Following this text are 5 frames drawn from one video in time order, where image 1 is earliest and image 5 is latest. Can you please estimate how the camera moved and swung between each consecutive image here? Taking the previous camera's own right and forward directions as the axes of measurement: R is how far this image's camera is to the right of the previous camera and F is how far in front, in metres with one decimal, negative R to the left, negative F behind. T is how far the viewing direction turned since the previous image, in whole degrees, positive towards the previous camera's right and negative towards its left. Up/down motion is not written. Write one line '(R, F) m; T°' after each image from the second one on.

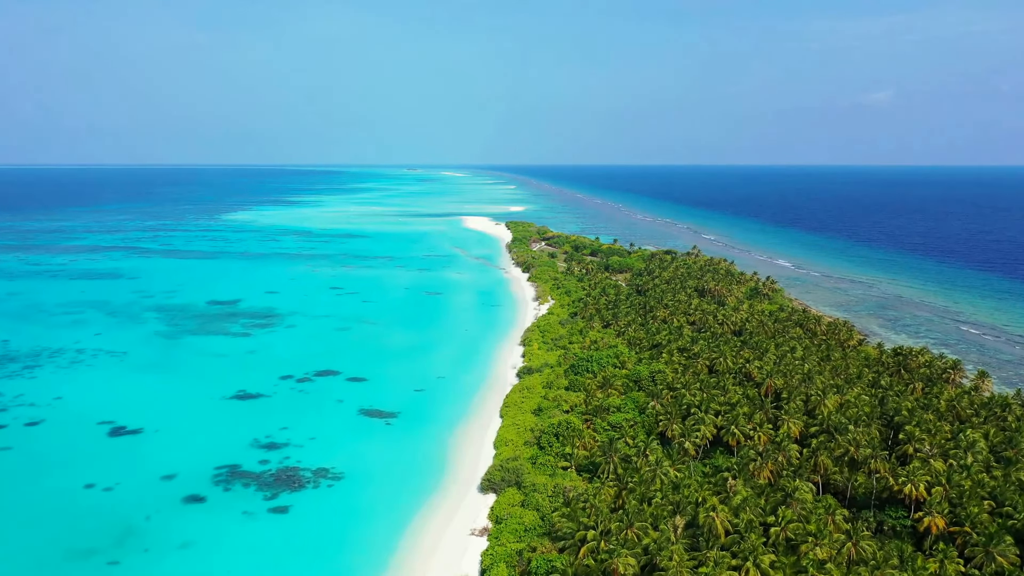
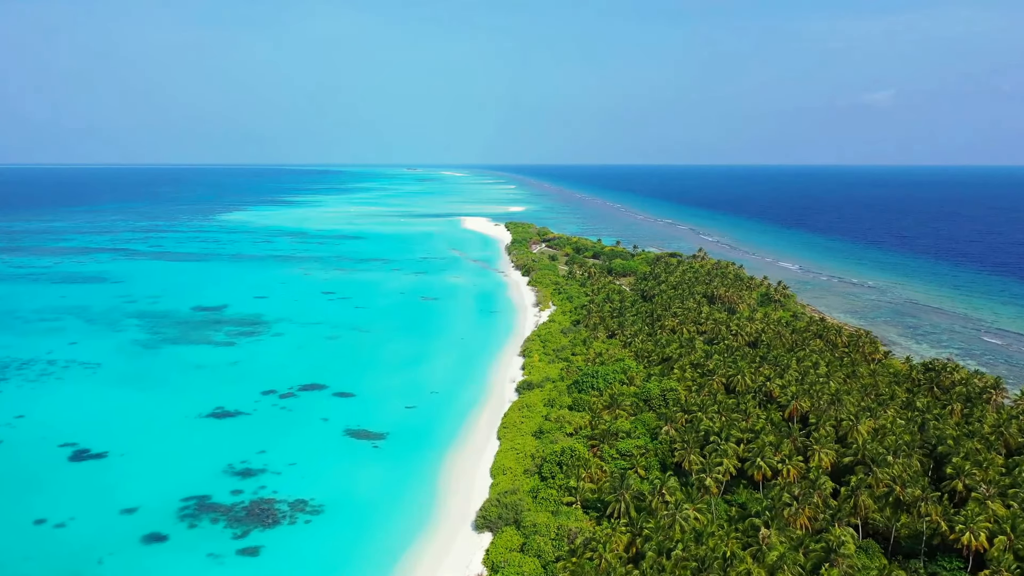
(+0.1, +3.1) m; 0°
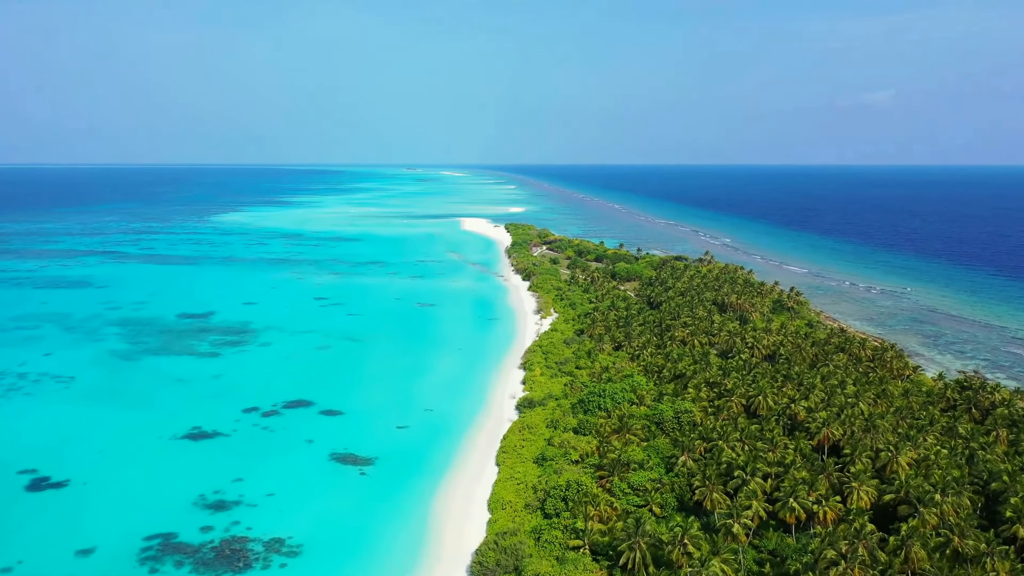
(0.0, +2.9) m; 0°
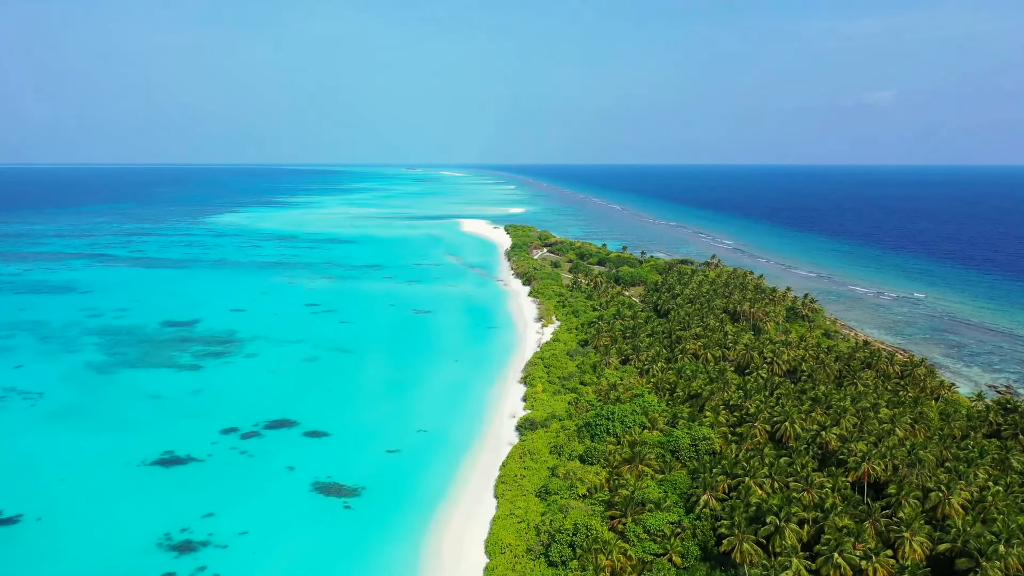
(0.0, +3.0) m; 0°
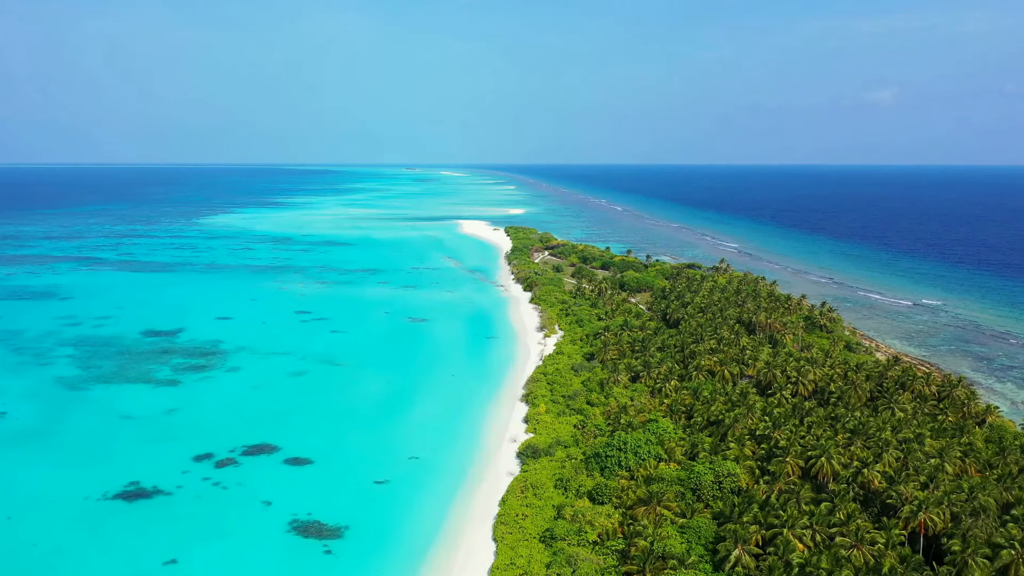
(0.0, +3.2) m; 0°
